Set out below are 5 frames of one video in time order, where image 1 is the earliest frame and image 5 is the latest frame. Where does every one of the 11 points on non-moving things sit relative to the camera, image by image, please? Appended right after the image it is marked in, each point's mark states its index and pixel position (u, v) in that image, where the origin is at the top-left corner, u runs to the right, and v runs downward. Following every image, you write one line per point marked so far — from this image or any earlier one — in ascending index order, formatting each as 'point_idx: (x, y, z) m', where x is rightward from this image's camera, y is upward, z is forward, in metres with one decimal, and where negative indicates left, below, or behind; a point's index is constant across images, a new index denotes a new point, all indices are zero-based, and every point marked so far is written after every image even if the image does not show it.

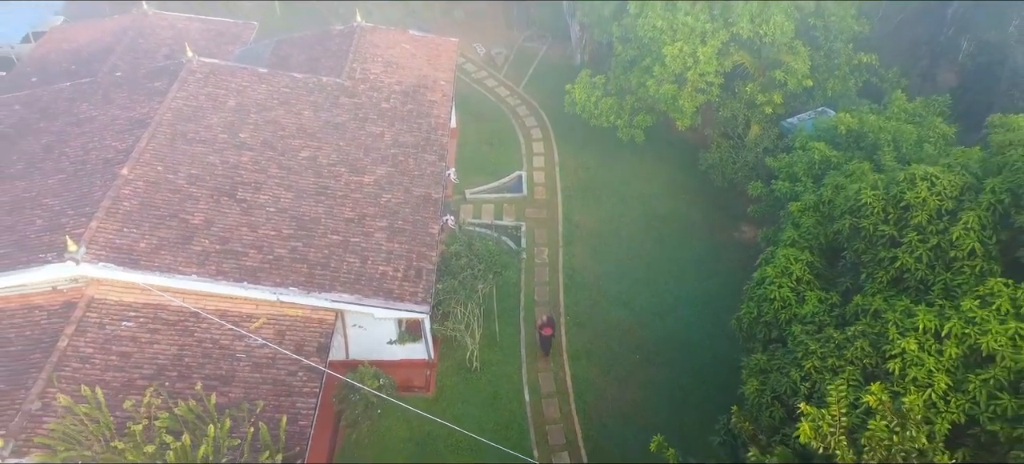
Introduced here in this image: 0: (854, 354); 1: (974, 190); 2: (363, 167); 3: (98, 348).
0: (+4.5, -1.6, +8.1) m
1: (+6.9, +0.6, +9.1) m
2: (-4.0, +1.8, +16.6) m
3: (-8.5, -2.4, +12.5) m
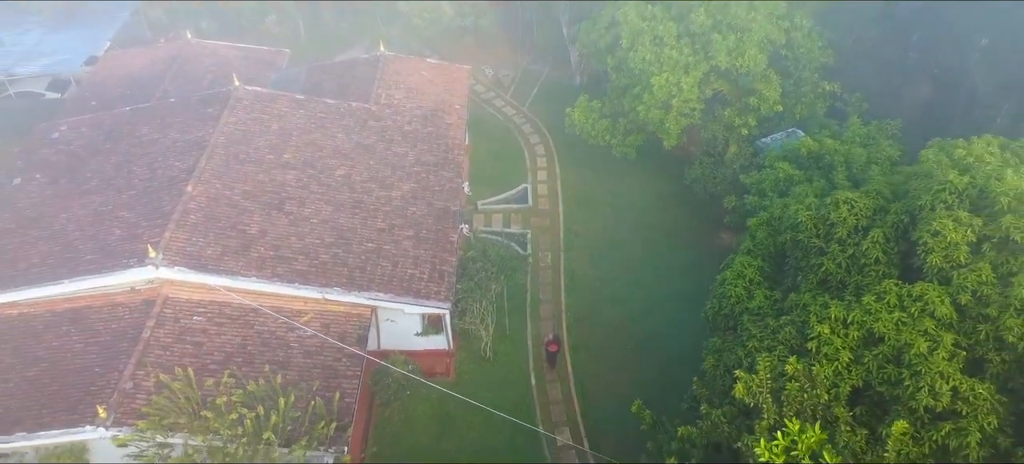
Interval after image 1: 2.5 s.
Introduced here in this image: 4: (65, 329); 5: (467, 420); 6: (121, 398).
0: (+4.7, -1.8, +10.6) m
1: (+7.1, +0.3, +11.6) m
2: (-3.8, +1.5, +19.1) m
3: (-8.3, -2.6, +15.0) m
4: (-11.5, -2.5, +15.7) m
5: (-1.3, -5.2, +16.8) m
6: (-8.7, -3.7, +13.6) m
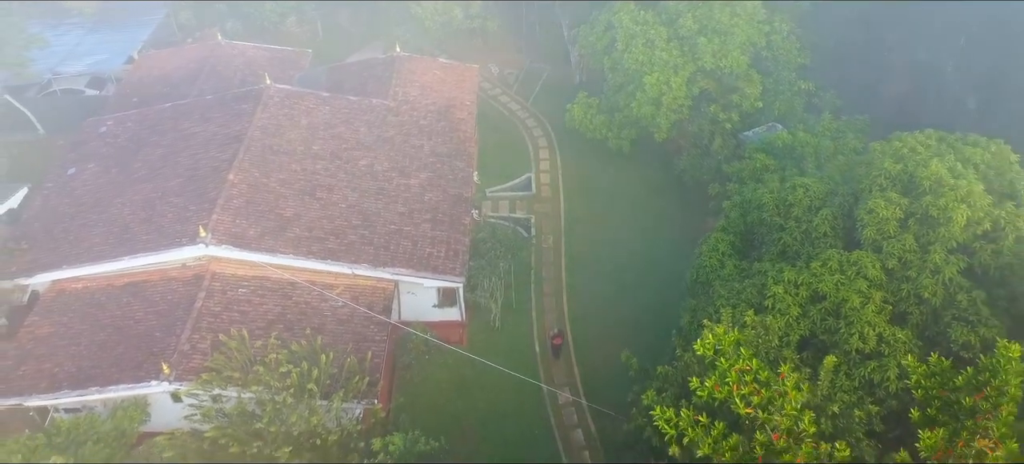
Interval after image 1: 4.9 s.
0: (+4.9, -1.4, +12.7) m
1: (+7.3, +0.8, +13.7) m
2: (-3.6, +2.1, +21.2) m
3: (-8.1, -2.1, +17.1) m
4: (-11.3, -2.0, +17.9) m
5: (-1.1, -4.6, +19.0) m
6: (-8.5, -3.3, +15.8) m
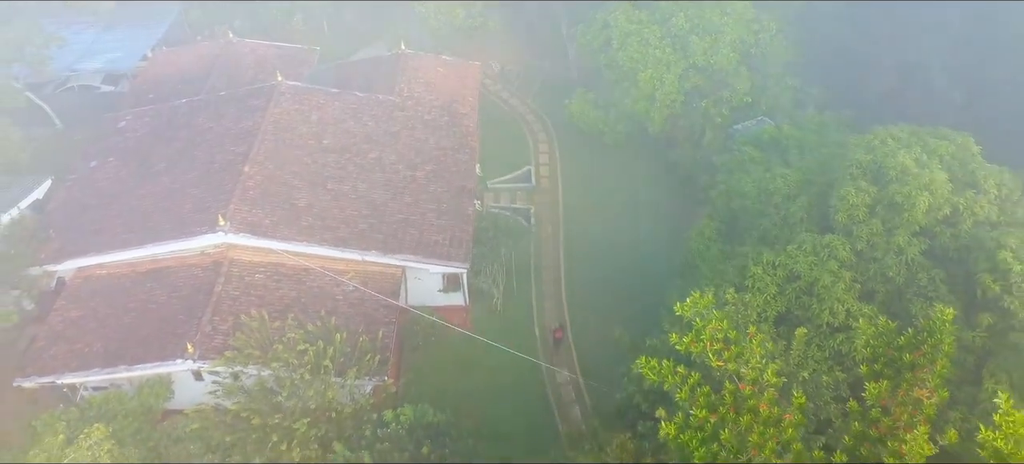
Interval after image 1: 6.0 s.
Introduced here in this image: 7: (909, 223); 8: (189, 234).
0: (+5.0, -1.0, +13.8) m
1: (+7.3, +1.1, +14.8) m
2: (-3.5, +2.5, +22.3) m
3: (-8.0, -1.8, +18.2) m
4: (-11.3, -1.6, +19.0) m
5: (-1.0, -4.3, +20.1) m
6: (-8.5, -2.9, +16.9) m
7: (+8.2, +0.2, +12.7) m
8: (-9.9, -0.1, +18.7) m
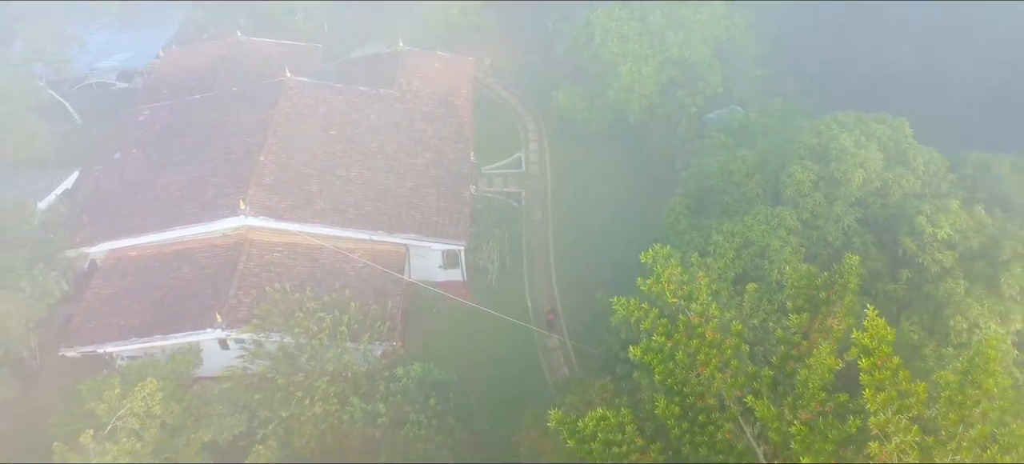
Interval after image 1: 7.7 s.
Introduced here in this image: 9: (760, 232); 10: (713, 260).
0: (+4.8, -0.4, +16.0) m
1: (+7.2, +1.8, +16.9) m
2: (-3.8, +3.1, +24.2) m
3: (-8.2, -1.2, +20.2) m
4: (-11.5, -1.1, +20.8) m
5: (-1.2, -3.6, +22.2) m
6: (-8.6, -2.4, +18.9) m
7: (+8.1, +0.9, +14.8) m
8: (-10.1, +0.5, +20.6) m
9: (+6.1, 0.0, +15.0) m
10: (+5.0, -0.7, +15.1) m
